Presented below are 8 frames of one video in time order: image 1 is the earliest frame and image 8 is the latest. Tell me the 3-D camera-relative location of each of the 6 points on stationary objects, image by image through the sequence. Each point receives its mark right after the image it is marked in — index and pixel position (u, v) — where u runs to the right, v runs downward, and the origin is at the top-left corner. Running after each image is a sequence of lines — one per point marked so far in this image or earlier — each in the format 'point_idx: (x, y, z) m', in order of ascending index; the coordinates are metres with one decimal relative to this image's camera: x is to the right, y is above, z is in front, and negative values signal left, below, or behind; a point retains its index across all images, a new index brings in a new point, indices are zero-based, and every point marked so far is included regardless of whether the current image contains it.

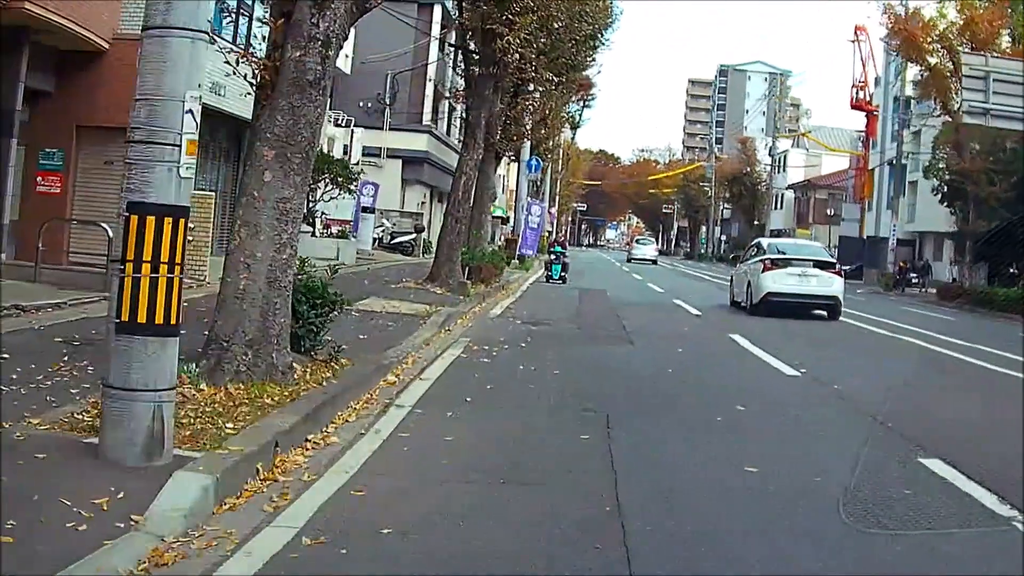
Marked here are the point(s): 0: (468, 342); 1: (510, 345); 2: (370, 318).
0: (-0.6, -0.7, +14.0) m
1: (0.0, -0.6, +15.2) m
2: (-1.9, -0.4, +14.9) m
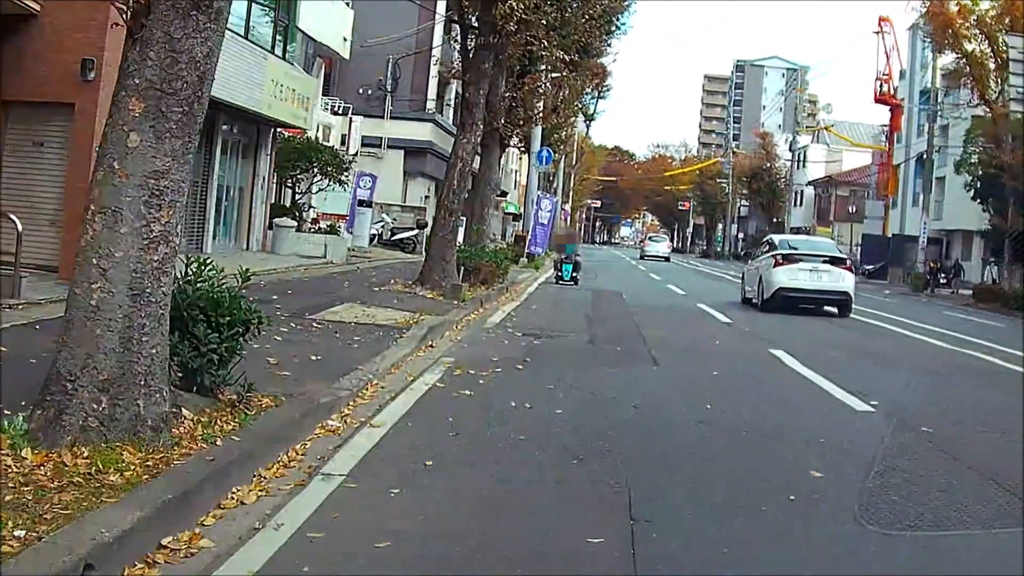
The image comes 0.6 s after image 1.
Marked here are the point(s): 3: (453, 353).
0: (-0.6, -0.8, +11.2) m
1: (-0.1, -0.7, +12.5) m
2: (-2.0, -0.5, +12.2) m
3: (-0.7, -0.7, +11.7) m
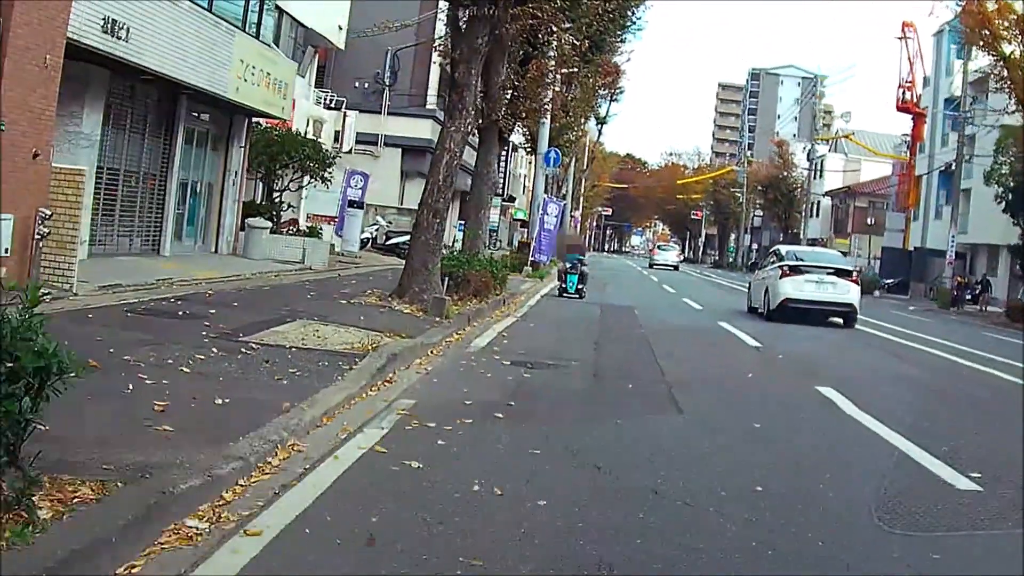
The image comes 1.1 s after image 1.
0: (-0.8, -0.9, +8.6) m
1: (-0.2, -0.8, +9.9) m
2: (-2.1, -0.6, +9.6) m
3: (-0.8, -0.9, +9.1) m
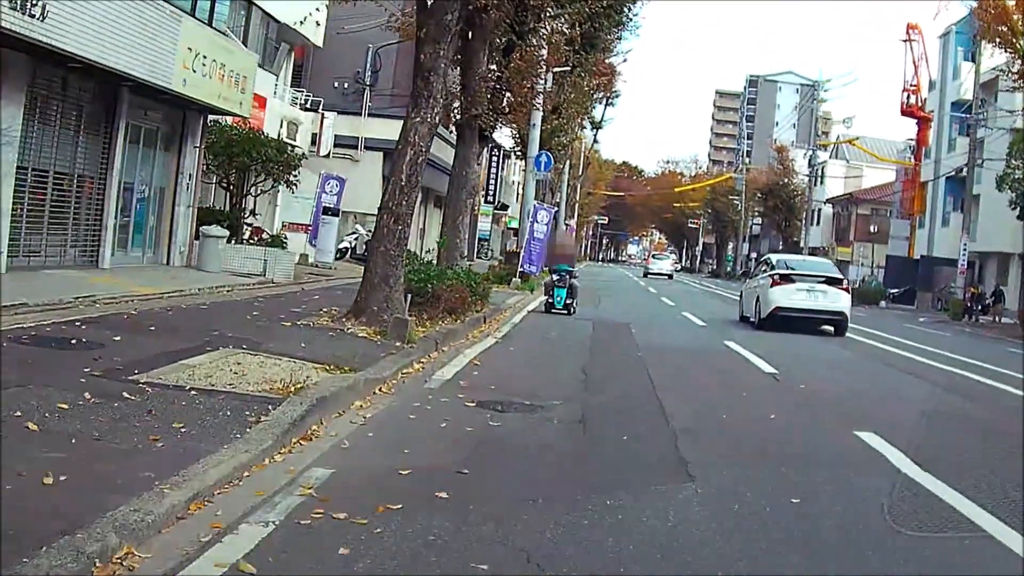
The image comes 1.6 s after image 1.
0: (-1.1, -1.1, +6.5) m
1: (-0.5, -1.0, +7.7) m
2: (-2.4, -0.8, +7.5) m
3: (-1.1, -1.0, +7.0) m
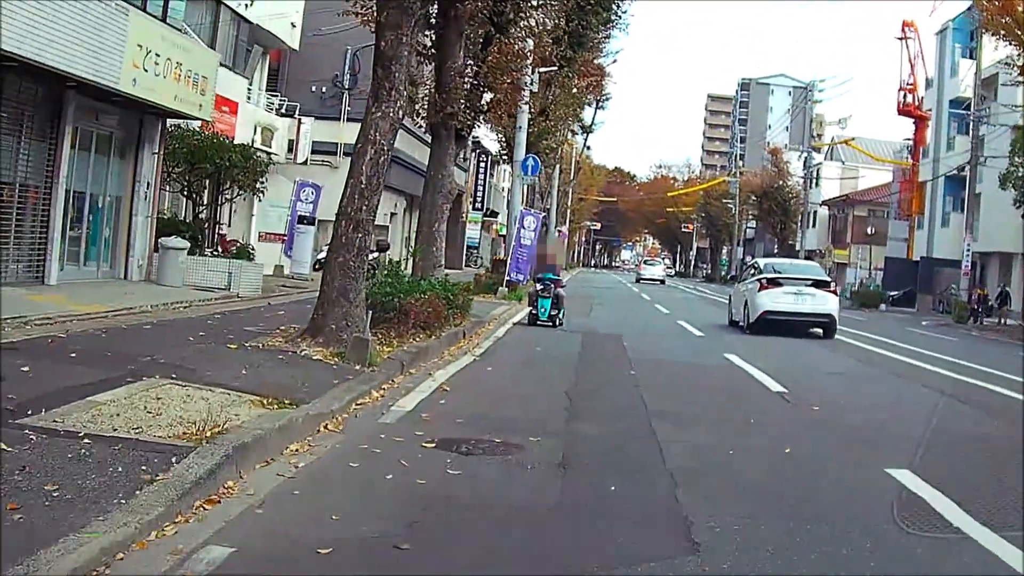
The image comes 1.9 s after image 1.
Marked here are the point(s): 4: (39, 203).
0: (-1.3, -1.2, +5.1) m
1: (-0.7, -1.1, +6.4) m
2: (-2.6, -0.9, +6.1) m
3: (-1.3, -1.2, +5.6) m
4: (-7.4, +1.3, +16.3) m
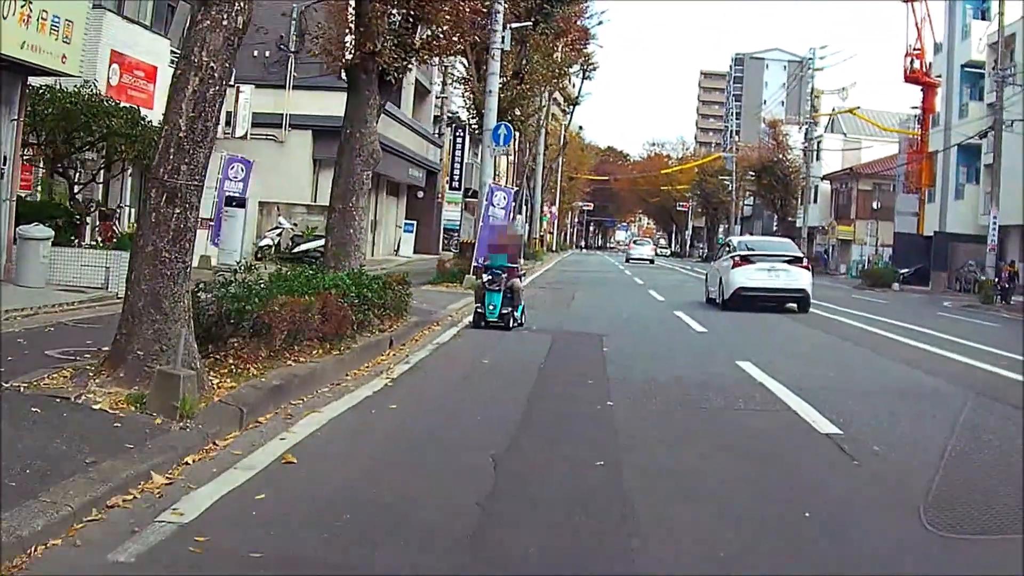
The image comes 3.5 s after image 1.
0: (-1.9, -1.3, +1.3) m
1: (-1.3, -1.2, +2.6) m
2: (-3.3, -1.1, +2.3) m
3: (-1.9, -1.3, +1.8) m
4: (-8.1, +1.2, +12.4) m
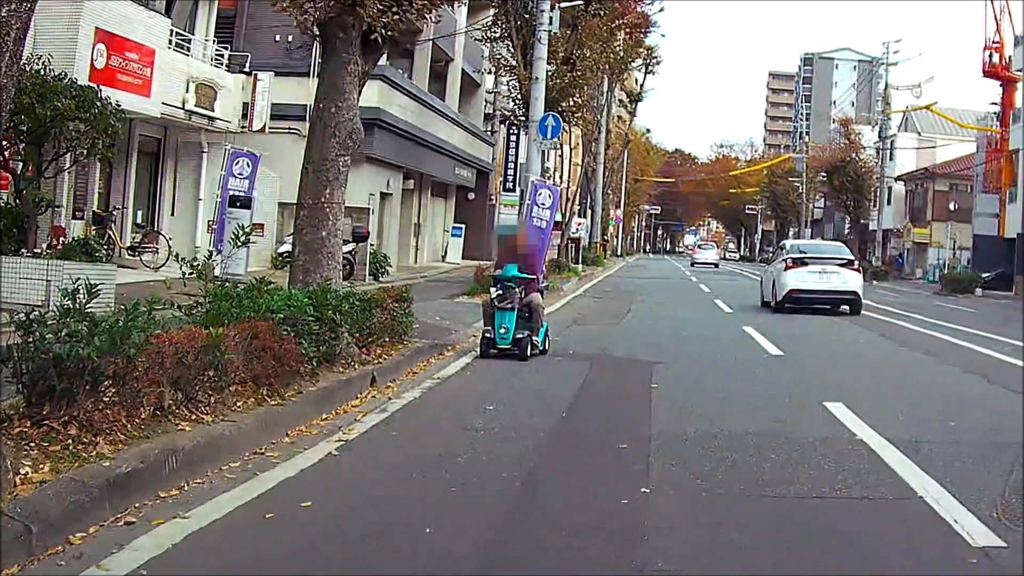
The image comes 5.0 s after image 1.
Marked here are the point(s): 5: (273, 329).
0: (-2.4, -1.5, -1.3) m
1: (-1.7, -1.4, -0.1) m
2: (-3.7, -1.2, -0.2) m
3: (-2.4, -1.4, -0.8) m
4: (-7.8, +1.1, +10.2) m
5: (-1.6, -0.3, +7.4) m
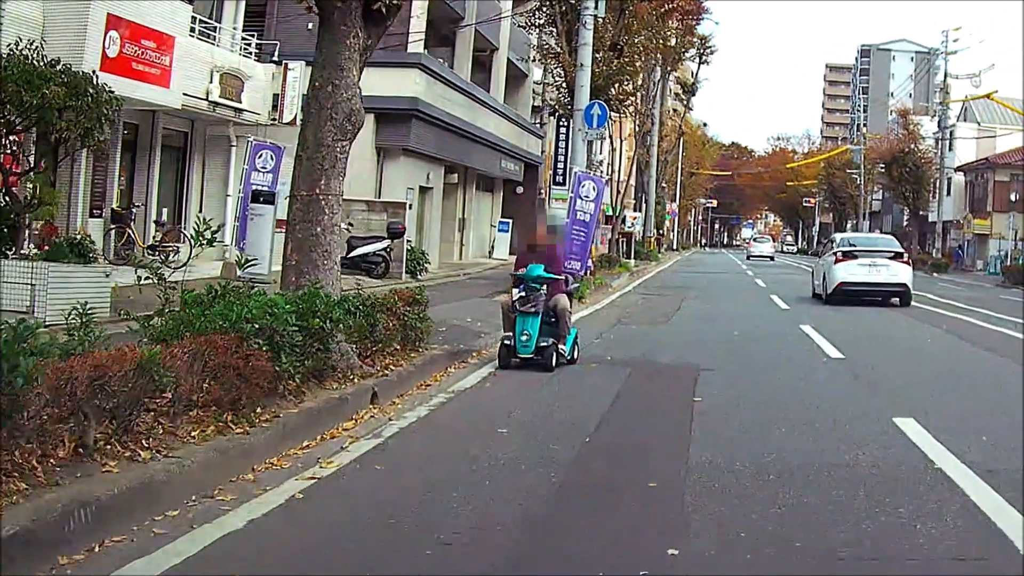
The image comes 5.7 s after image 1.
0: (-2.7, -1.5, -2.3) m
1: (-2.0, -1.4, -1.1) m
2: (-4.0, -1.3, -1.2) m
3: (-2.7, -1.5, -1.8) m
4: (-7.6, +1.0, +9.4) m
5: (-1.6, -0.3, +6.3) m
